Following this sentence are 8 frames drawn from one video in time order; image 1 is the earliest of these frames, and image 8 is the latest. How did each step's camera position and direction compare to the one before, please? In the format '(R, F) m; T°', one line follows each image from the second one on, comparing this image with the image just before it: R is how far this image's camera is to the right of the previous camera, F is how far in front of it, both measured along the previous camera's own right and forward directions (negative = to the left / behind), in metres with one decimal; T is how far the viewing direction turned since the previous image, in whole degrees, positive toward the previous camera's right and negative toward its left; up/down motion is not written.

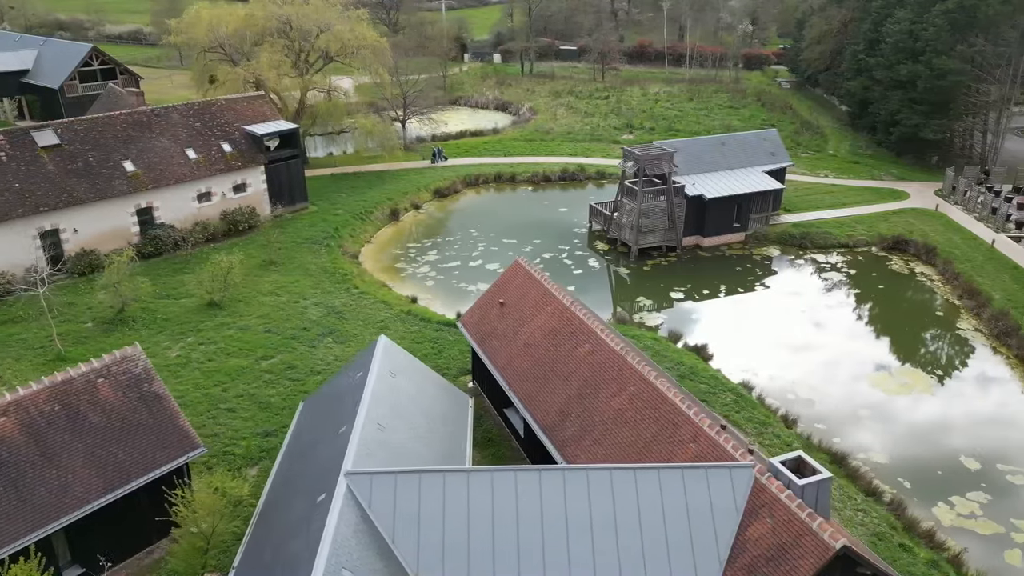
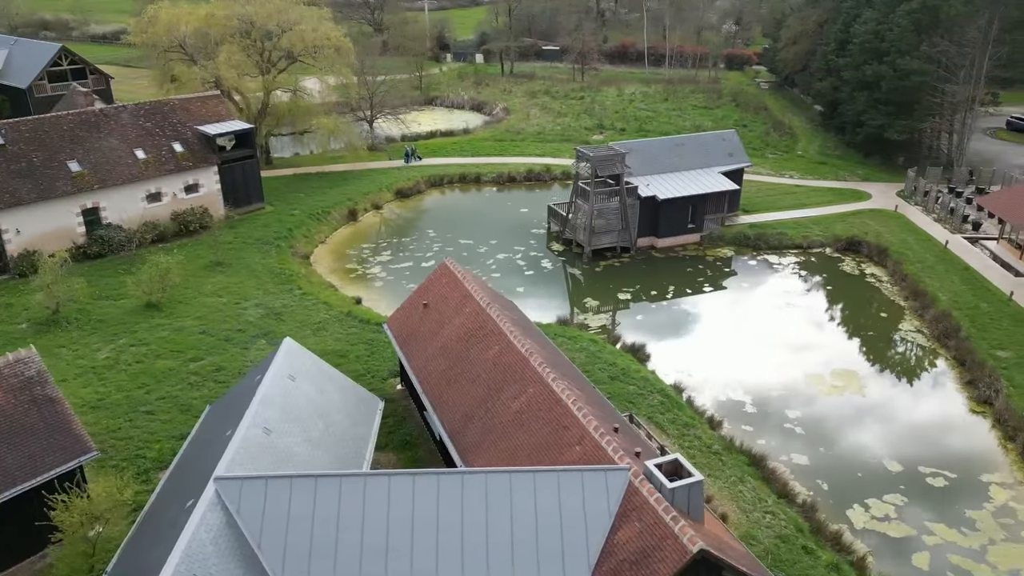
(+1.5, +0.1) m; 0°
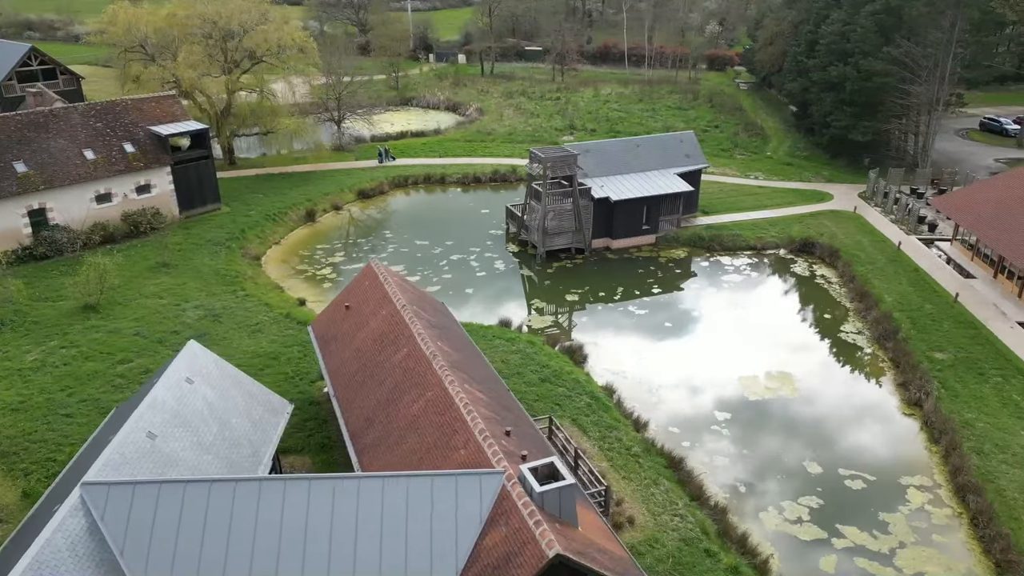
(+1.5, +0.1) m; 0°
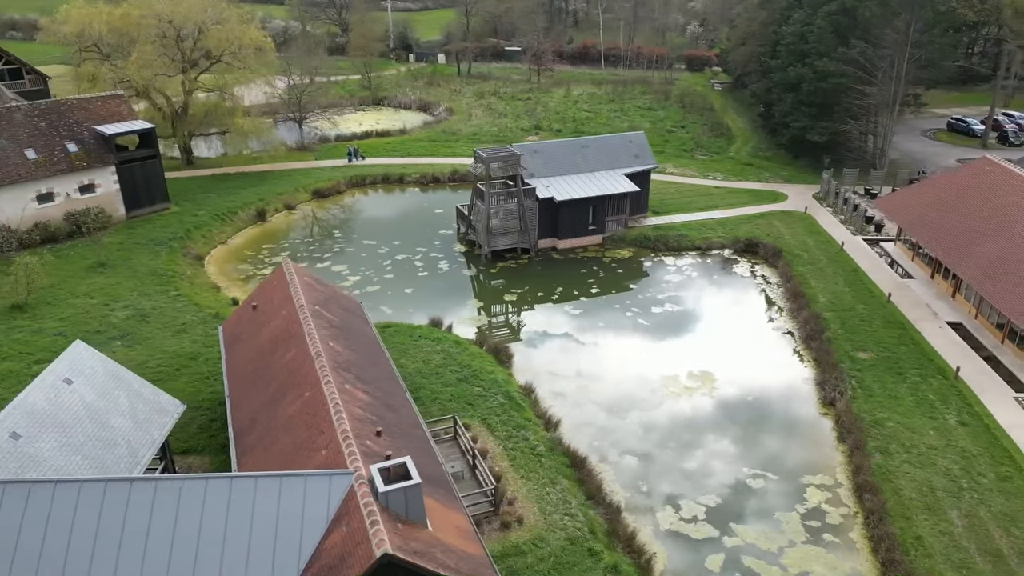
(+1.8, 0.0) m; 0°
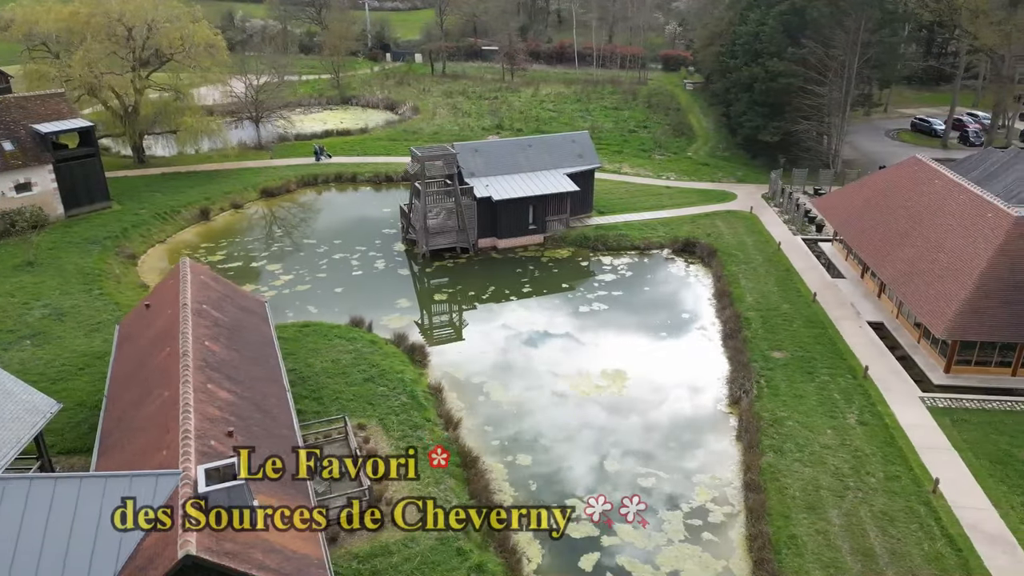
(+2.0, 0.0) m; 0°
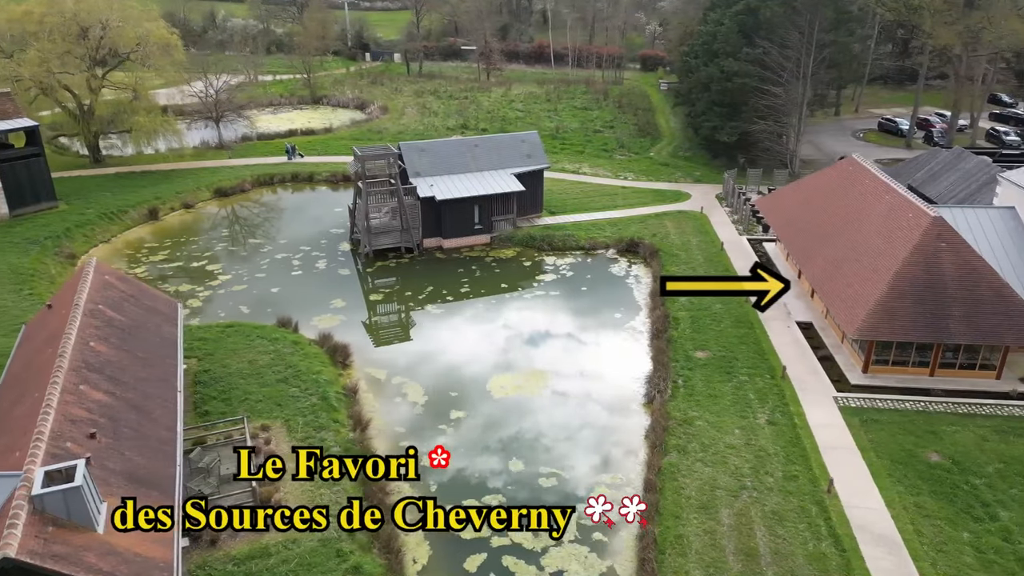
(+1.8, 0.0) m; 0°
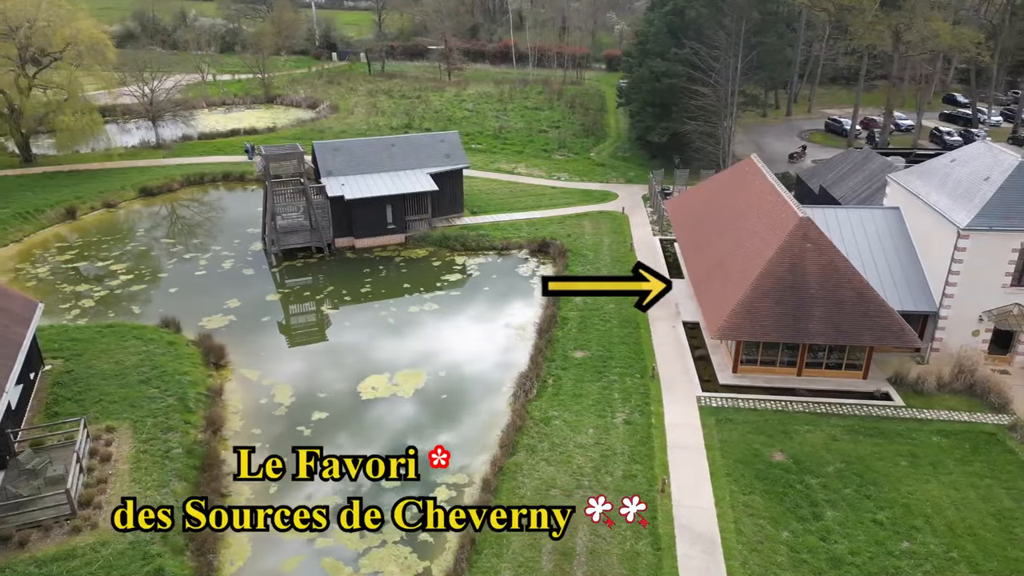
(+2.9, 0.0) m; +1°
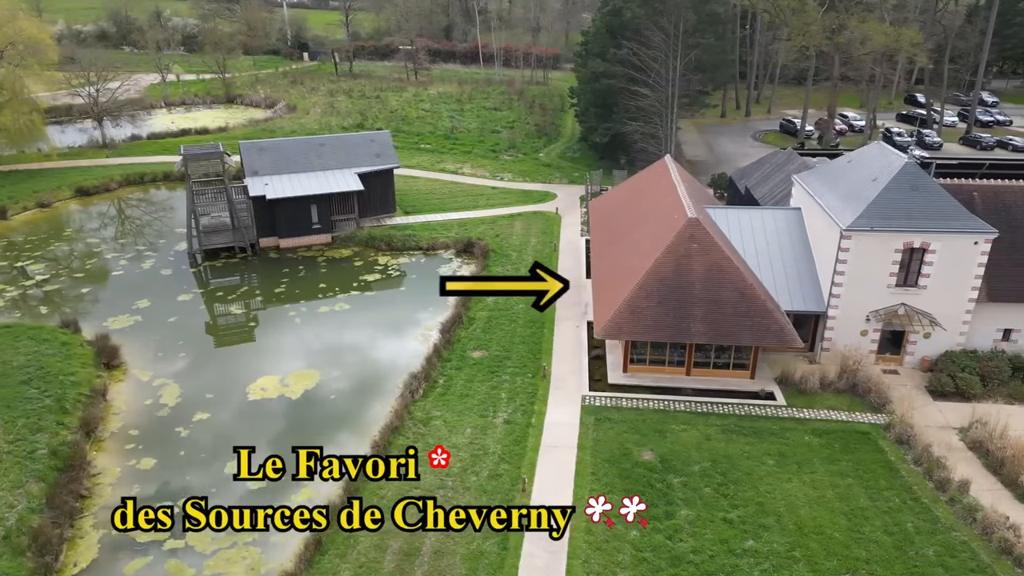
(+2.4, -0.1) m; +1°
